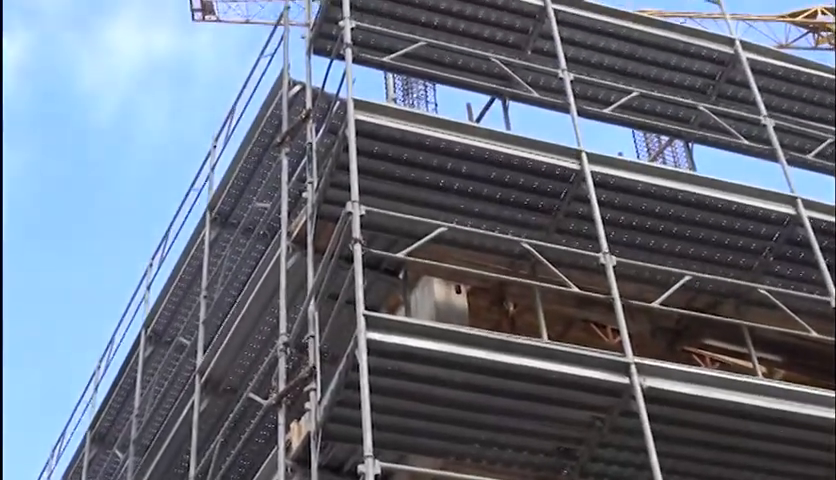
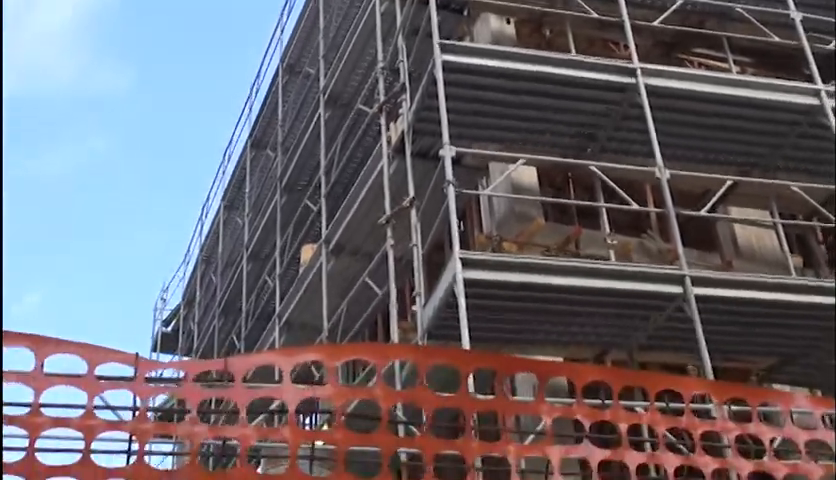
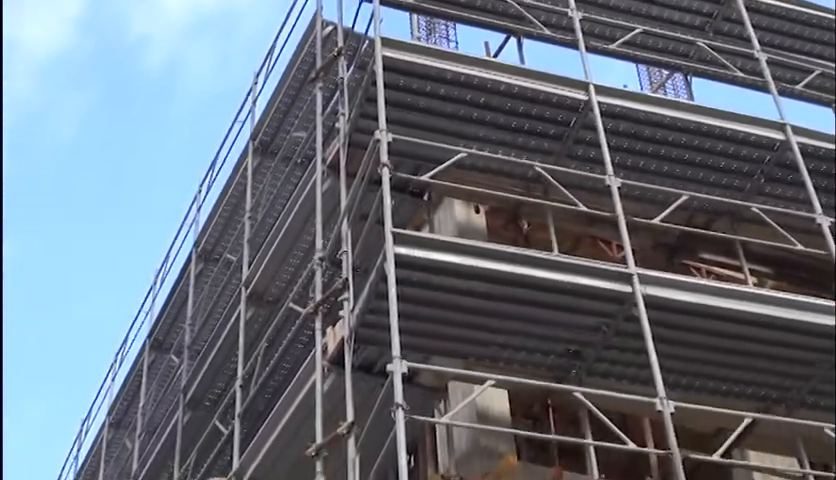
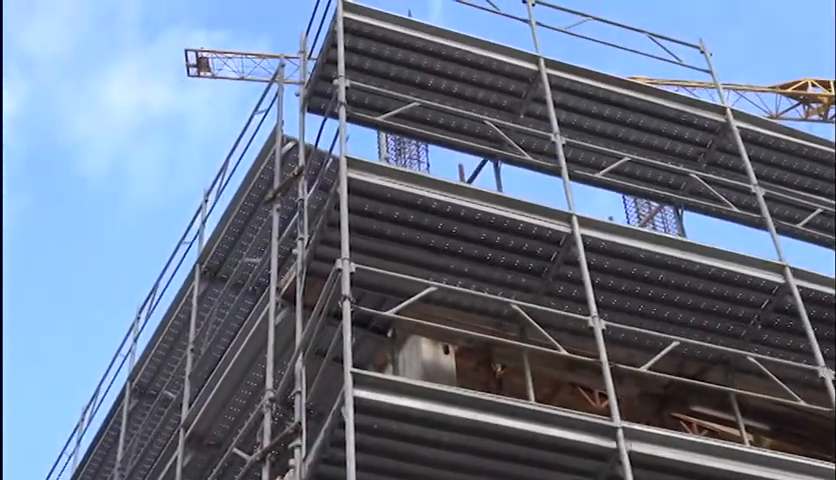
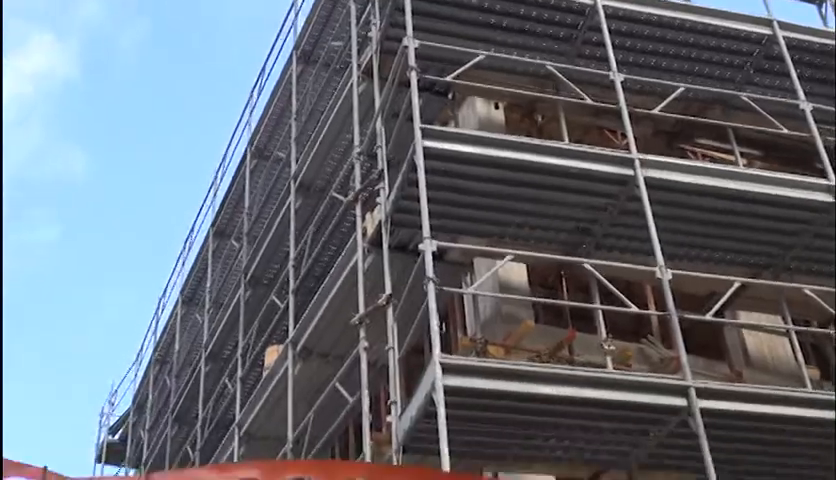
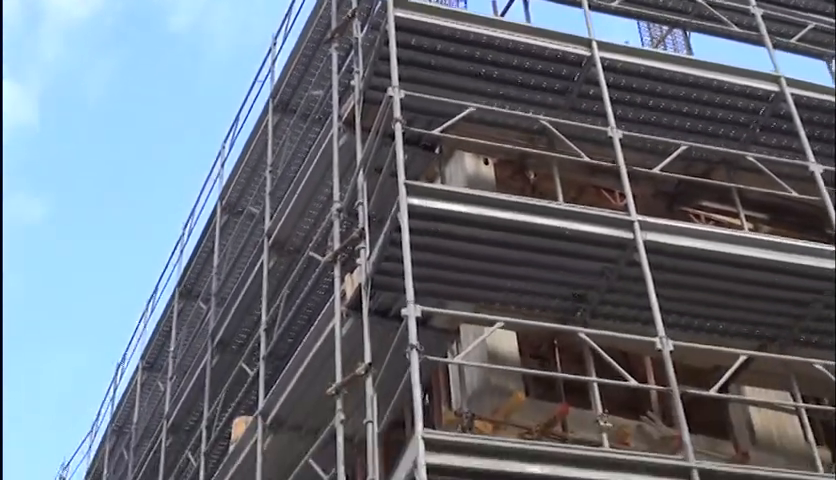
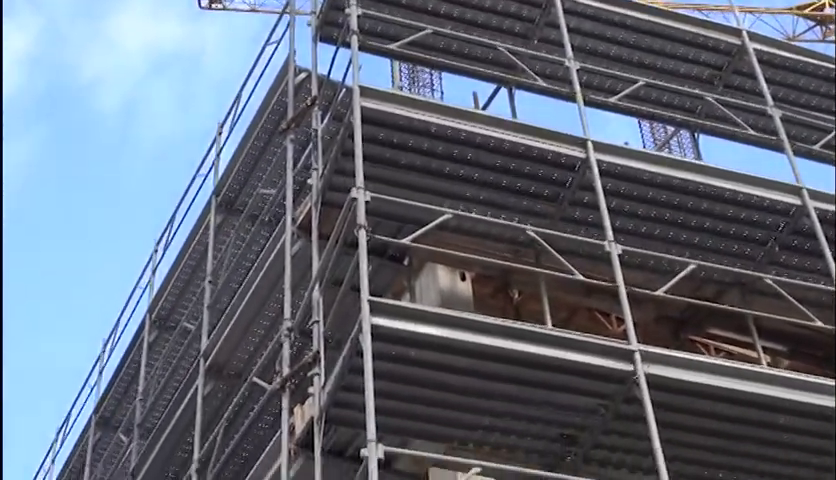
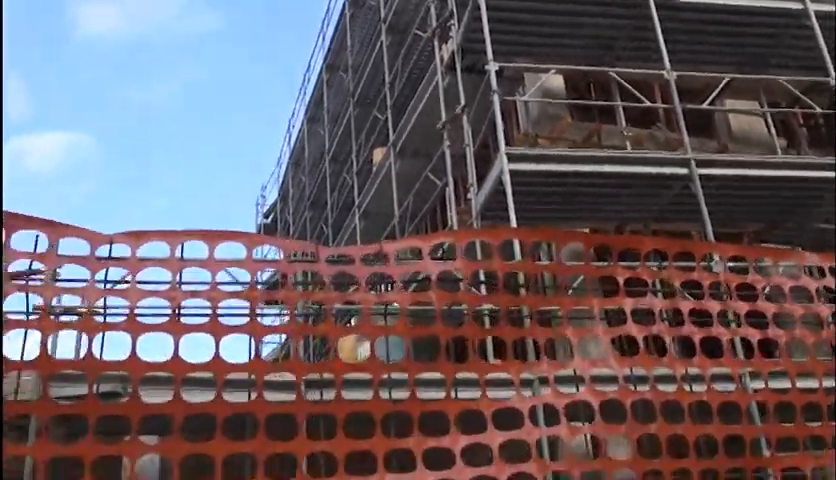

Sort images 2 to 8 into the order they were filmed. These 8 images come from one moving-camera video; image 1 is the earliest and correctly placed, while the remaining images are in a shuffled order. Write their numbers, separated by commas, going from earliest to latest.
4, 7, 3, 6, 5, 2, 8
